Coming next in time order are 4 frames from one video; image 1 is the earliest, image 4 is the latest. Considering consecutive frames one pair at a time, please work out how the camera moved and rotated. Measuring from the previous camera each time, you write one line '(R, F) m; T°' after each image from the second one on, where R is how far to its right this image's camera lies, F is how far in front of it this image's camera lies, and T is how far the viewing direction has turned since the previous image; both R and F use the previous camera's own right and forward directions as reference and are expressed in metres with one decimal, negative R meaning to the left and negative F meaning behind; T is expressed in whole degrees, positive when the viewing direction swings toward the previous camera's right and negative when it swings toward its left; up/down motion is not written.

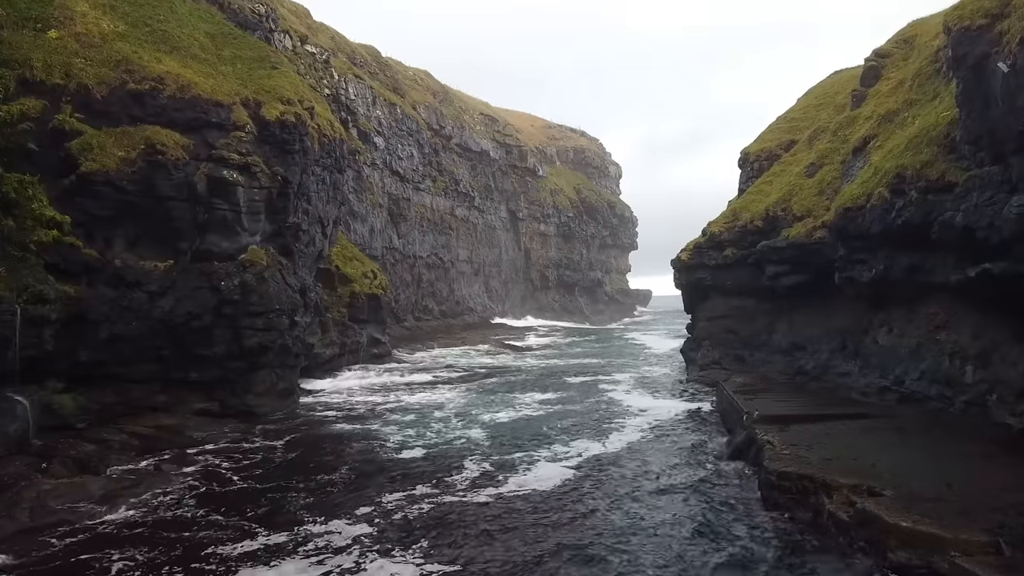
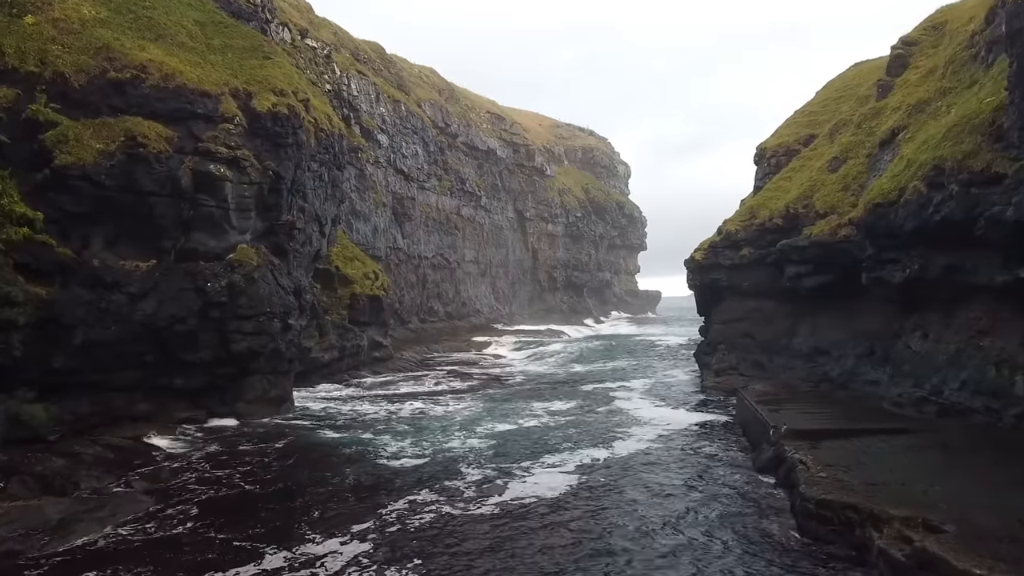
(+0.1, +1.8) m; -1°
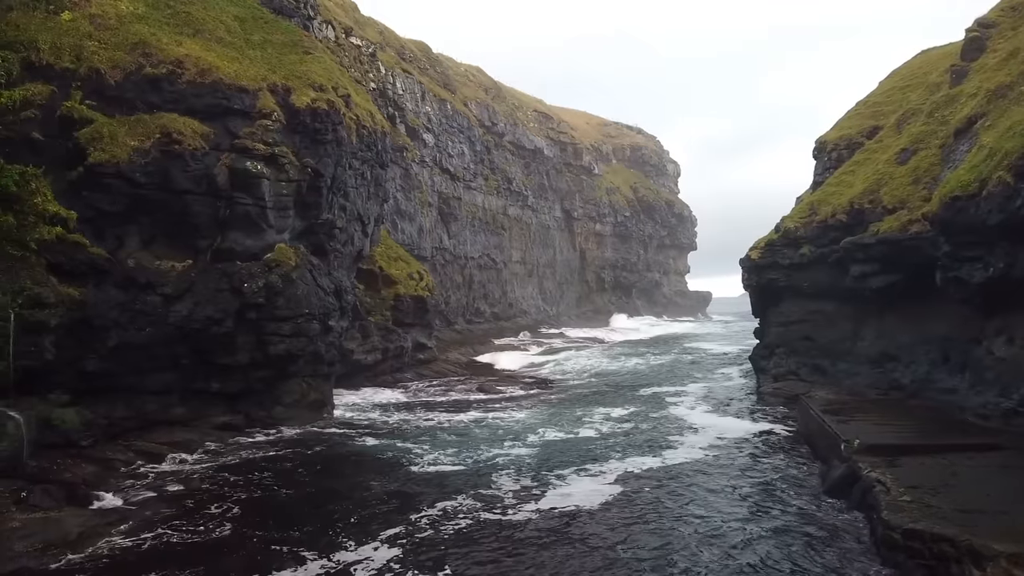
(0.0, +1.6) m; -4°
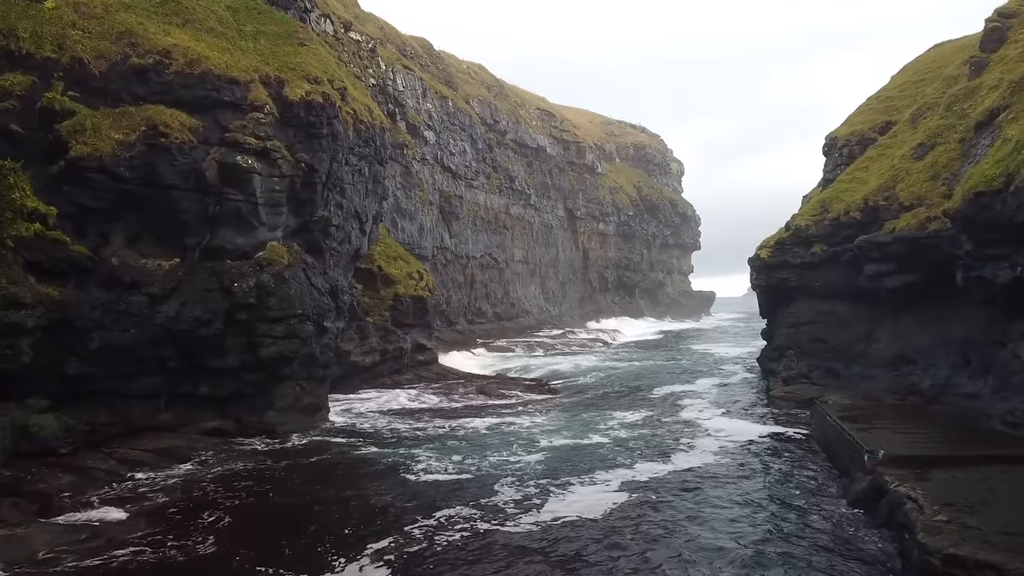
(+0.1, +1.0) m; 0°
